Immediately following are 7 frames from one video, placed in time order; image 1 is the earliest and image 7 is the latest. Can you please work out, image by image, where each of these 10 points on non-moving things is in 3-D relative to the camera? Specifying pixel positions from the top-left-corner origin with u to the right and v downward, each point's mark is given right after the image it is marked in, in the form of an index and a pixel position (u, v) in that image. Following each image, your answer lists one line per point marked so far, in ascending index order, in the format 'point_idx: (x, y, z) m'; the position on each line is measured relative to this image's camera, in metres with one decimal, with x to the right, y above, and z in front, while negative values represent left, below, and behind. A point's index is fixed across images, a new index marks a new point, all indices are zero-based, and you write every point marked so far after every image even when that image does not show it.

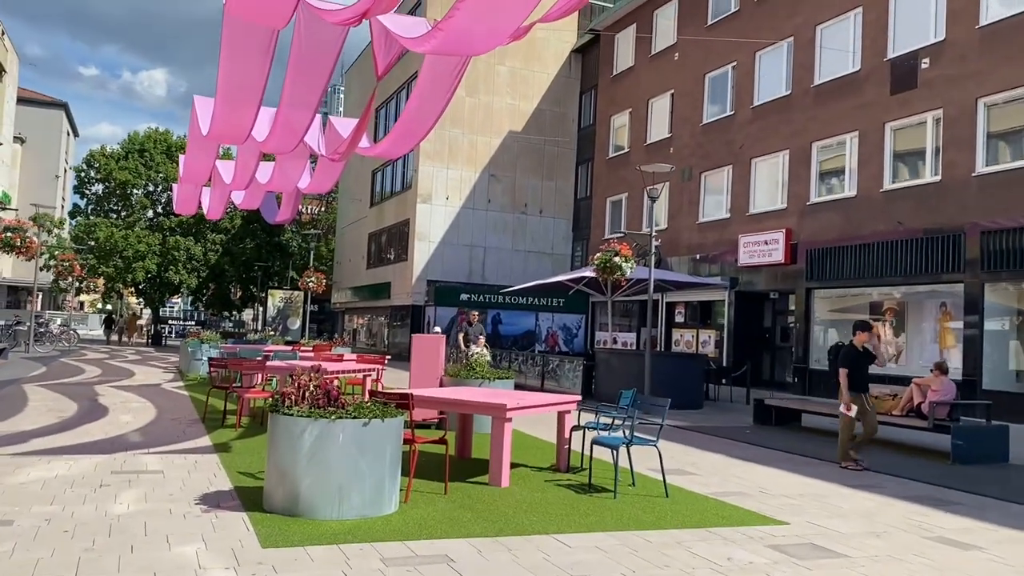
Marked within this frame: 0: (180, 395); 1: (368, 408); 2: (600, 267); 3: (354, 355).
0: (-5.8, -1.9, +15.2) m
1: (-1.1, -0.9, +6.4) m
2: (+1.5, +0.3, +15.2) m
3: (-2.6, -1.1, +14.8) m
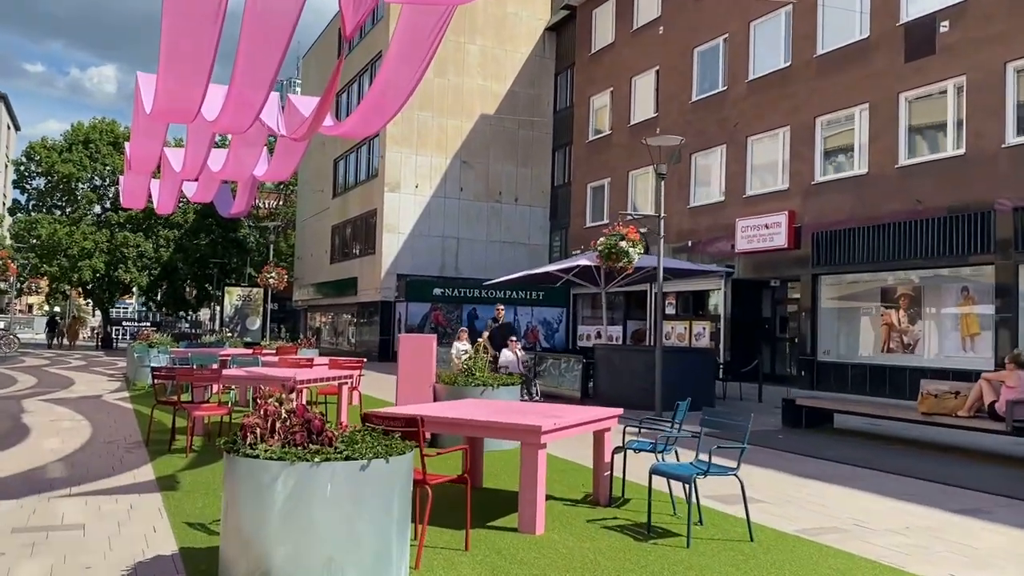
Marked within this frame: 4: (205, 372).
0: (-5.8, -1.8, +13.1) m
1: (-0.8, -0.8, +4.5) m
2: (+1.4, +0.5, +13.4) m
3: (-2.7, -1.0, +12.9) m
4: (-3.3, -0.9, +9.4) m
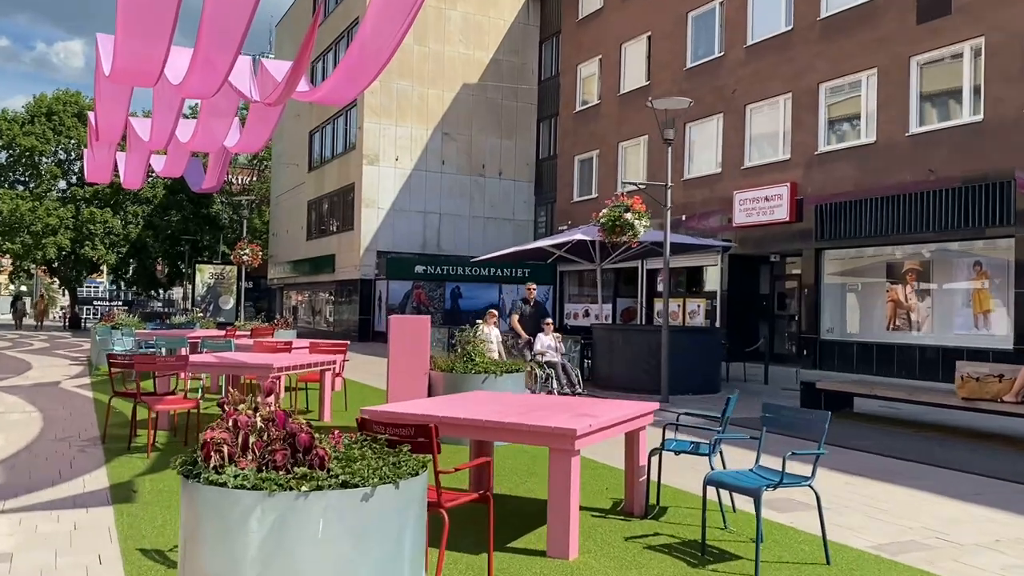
0: (-5.9, -1.5, +12.0) m
1: (-0.6, -0.7, +3.5) m
2: (+1.3, +0.8, +12.4) m
3: (-2.7, -0.7, +11.7) m
4: (-3.2, -0.7, +8.3) m
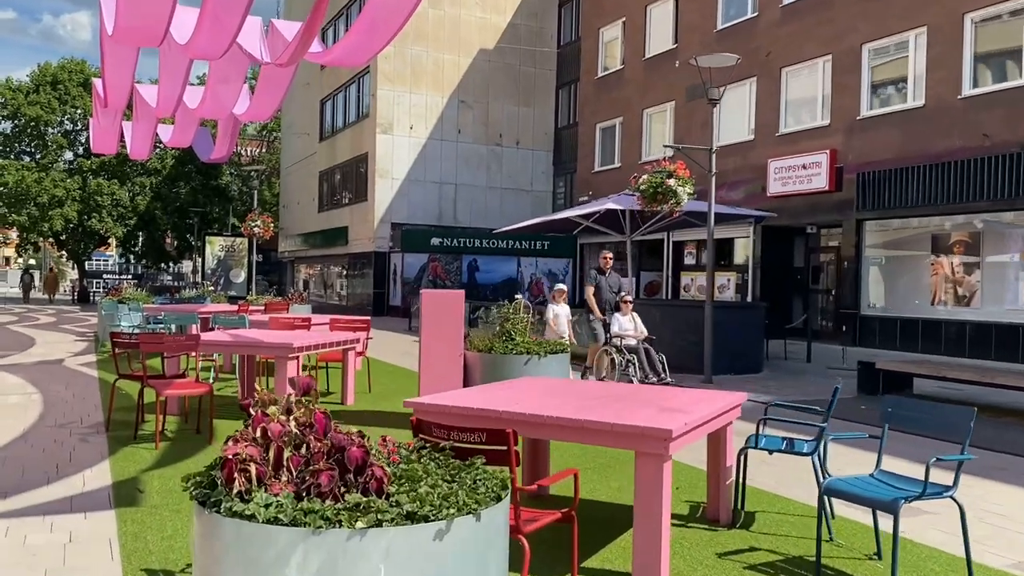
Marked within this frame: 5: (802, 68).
0: (-5.5, -1.1, +11.2) m
1: (-0.2, -0.6, +2.6) m
2: (+1.8, +1.2, +11.5) m
3: (-2.3, -0.4, +10.9) m
4: (-2.8, -0.4, +7.5) m
5: (+6.4, +4.9, +19.4) m
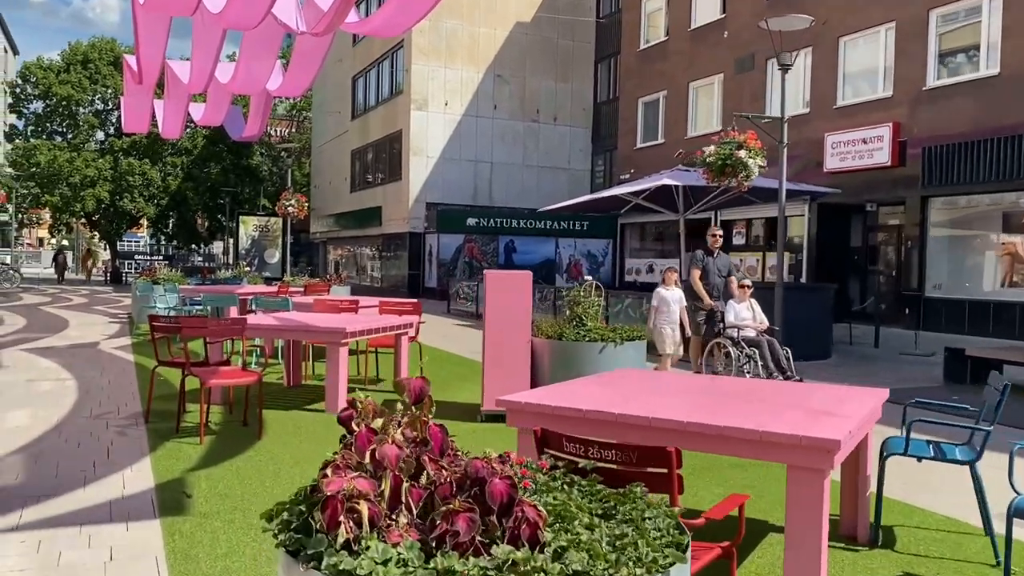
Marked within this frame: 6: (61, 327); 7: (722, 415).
0: (-4.8, -0.9, +10.7) m
1: (+0.2, -0.5, +2.0) m
2: (+2.5, +1.5, +10.7) m
3: (-1.6, -0.1, +10.3) m
4: (-2.3, -0.3, +6.9) m
5: (+7.4, +5.3, +18.4) m
6: (-7.7, -0.7, +14.9) m
7: (+0.9, -0.5, +3.6) m
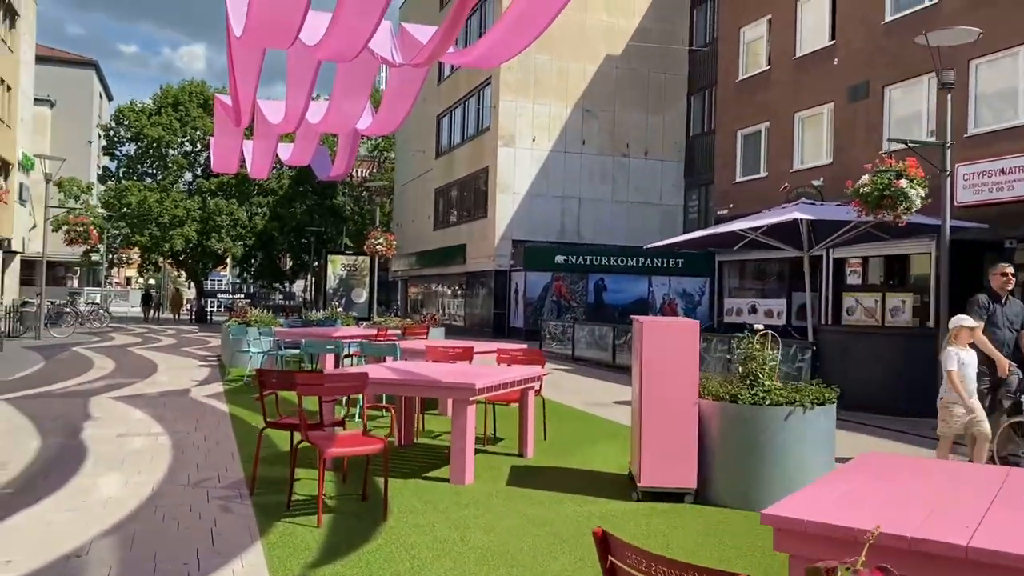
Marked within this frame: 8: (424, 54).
0: (-3.4, -1.4, +9.9) m
1: (+0.9, -0.7, +0.9) m
2: (+3.9, +0.9, +9.4) m
3: (-0.3, -0.6, +9.3) m
4: (-1.2, -0.6, +6.0) m
5: (+9.4, +4.4, +16.9) m
6: (-5.9, -1.4, +14.4) m
7: (+1.7, -0.7, +2.5) m
8: (-1.1, +2.8, +10.7) m
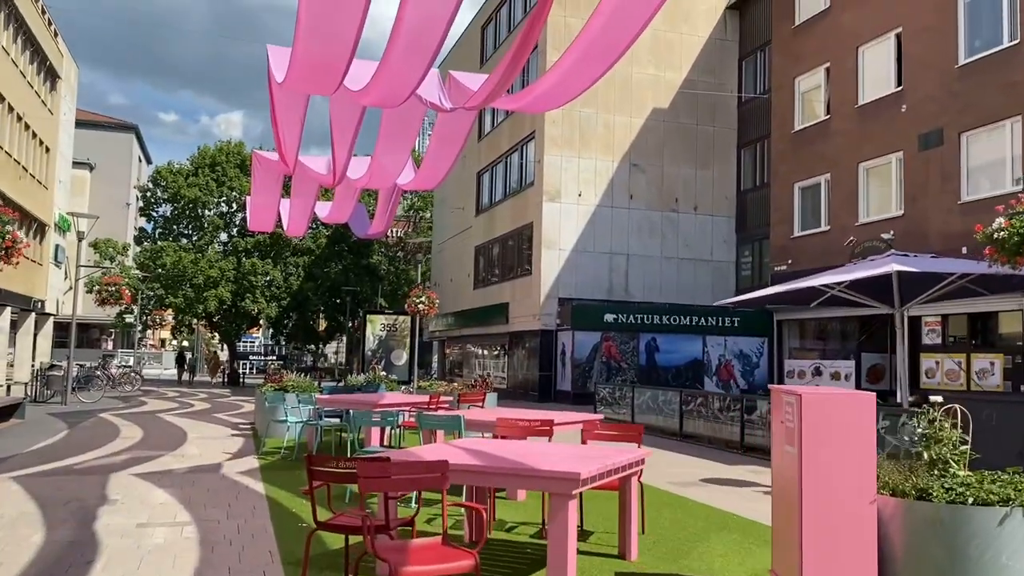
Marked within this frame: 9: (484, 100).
0: (-2.6, -2.0, +8.7) m
1: (+1.3, -0.7, -0.5) m
2: (+4.6, +0.4, +8.1) m
3: (+0.5, -1.2, +8.0) m
4: (-0.5, -1.0, +4.7) m
5: (+10.3, +3.4, +15.6) m
6: (-5.0, -2.3, +13.2) m
7: (+2.2, -0.8, +1.1) m
8: (-0.3, +2.2, +9.7) m
9: (-0.1, +2.3, +9.9) m
